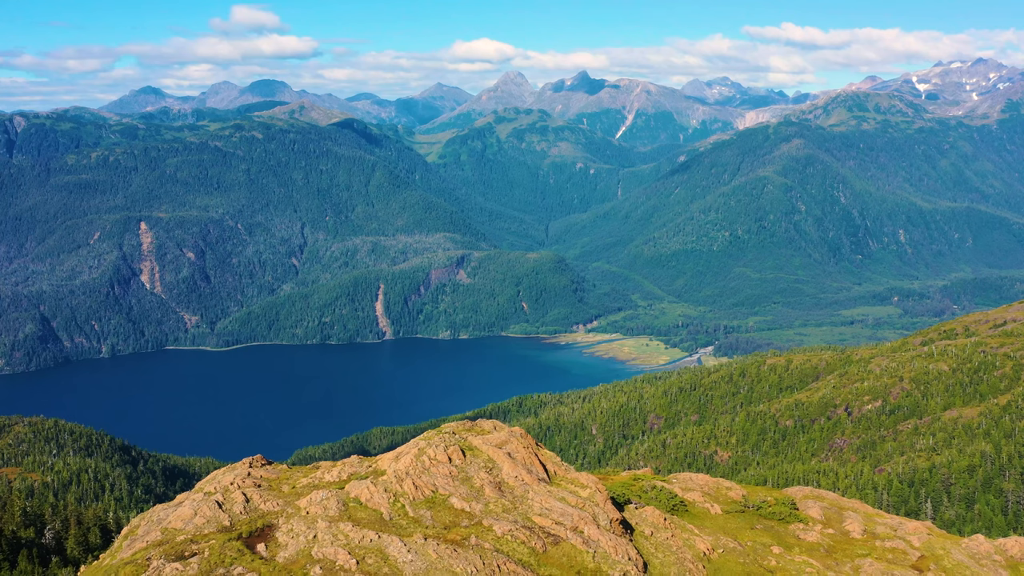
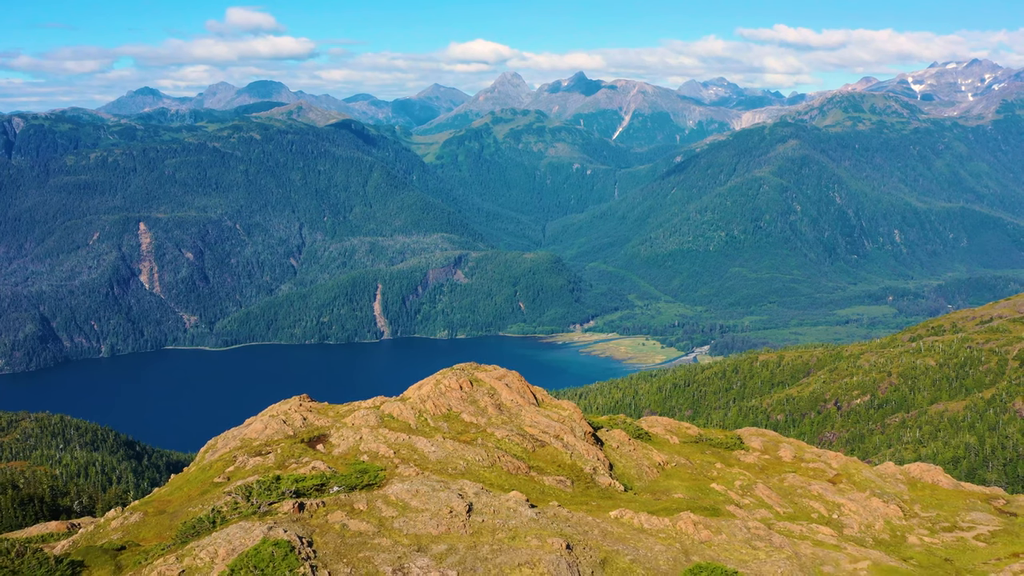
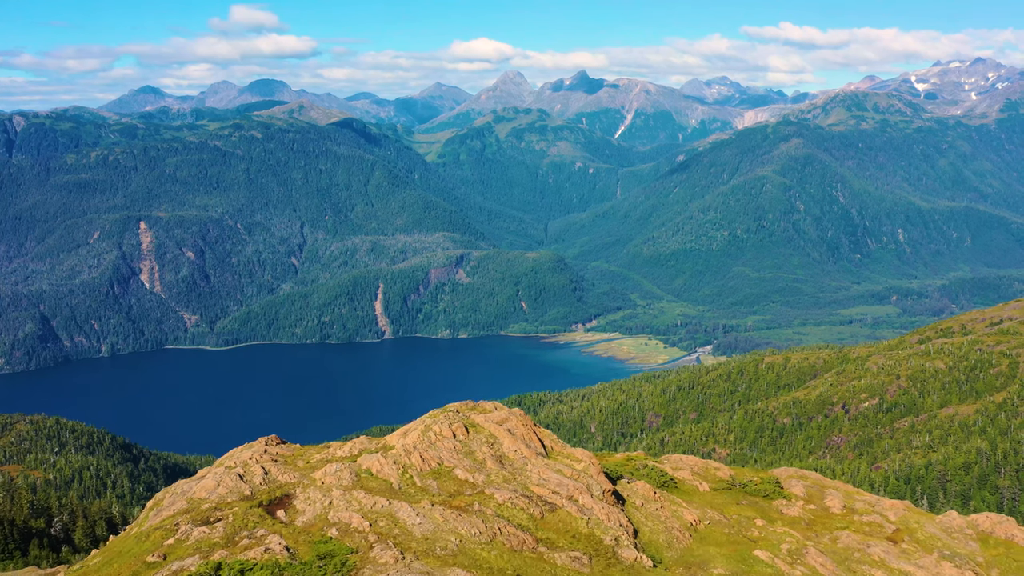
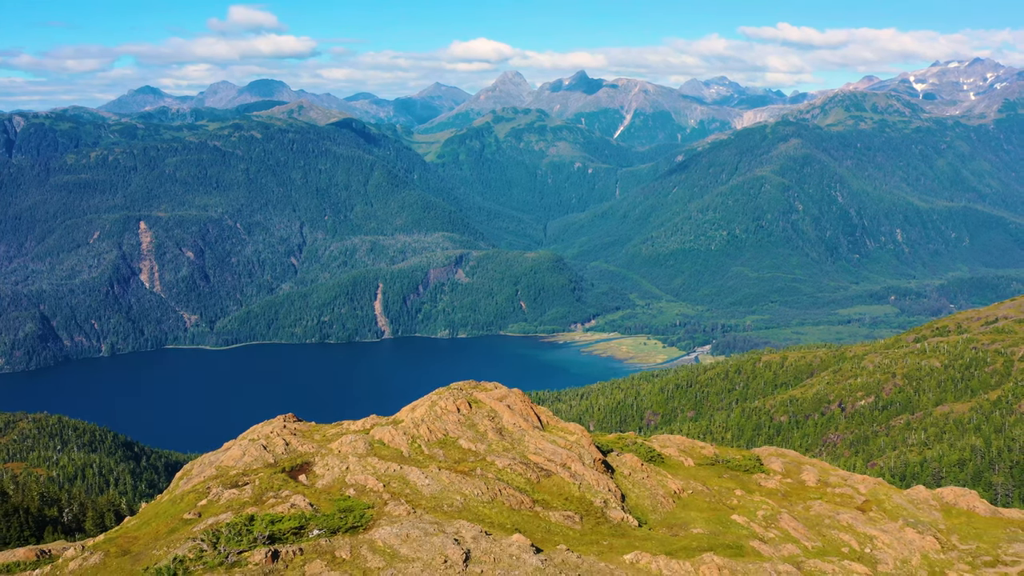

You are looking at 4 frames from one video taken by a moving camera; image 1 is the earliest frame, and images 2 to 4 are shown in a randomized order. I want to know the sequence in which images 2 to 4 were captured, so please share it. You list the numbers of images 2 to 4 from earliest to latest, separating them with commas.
3, 4, 2
